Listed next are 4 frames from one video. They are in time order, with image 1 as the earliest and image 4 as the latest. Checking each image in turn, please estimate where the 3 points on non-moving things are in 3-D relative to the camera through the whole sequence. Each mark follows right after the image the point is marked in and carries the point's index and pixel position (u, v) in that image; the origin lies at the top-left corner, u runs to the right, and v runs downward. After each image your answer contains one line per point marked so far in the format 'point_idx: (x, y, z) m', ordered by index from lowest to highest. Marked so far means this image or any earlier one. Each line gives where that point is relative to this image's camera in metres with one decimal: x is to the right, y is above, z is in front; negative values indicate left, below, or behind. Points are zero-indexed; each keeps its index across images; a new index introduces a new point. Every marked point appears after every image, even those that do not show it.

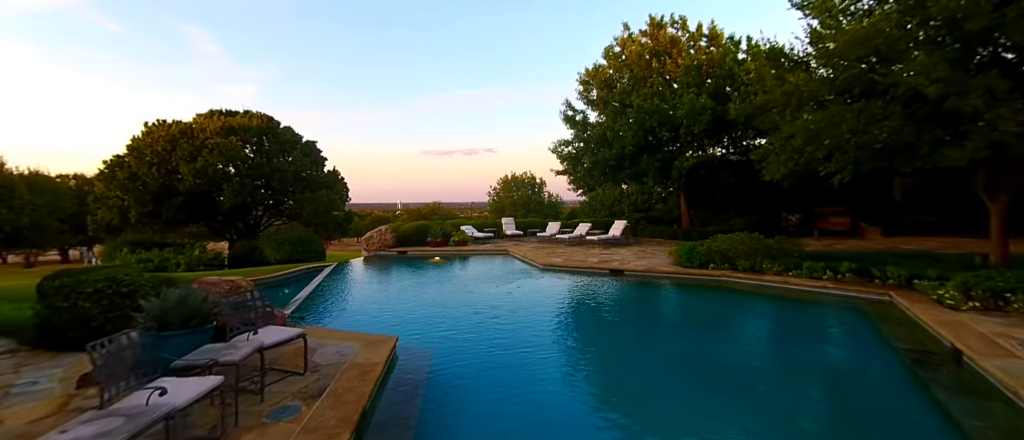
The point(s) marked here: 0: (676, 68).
0: (+6.4, +5.9, +16.9) m
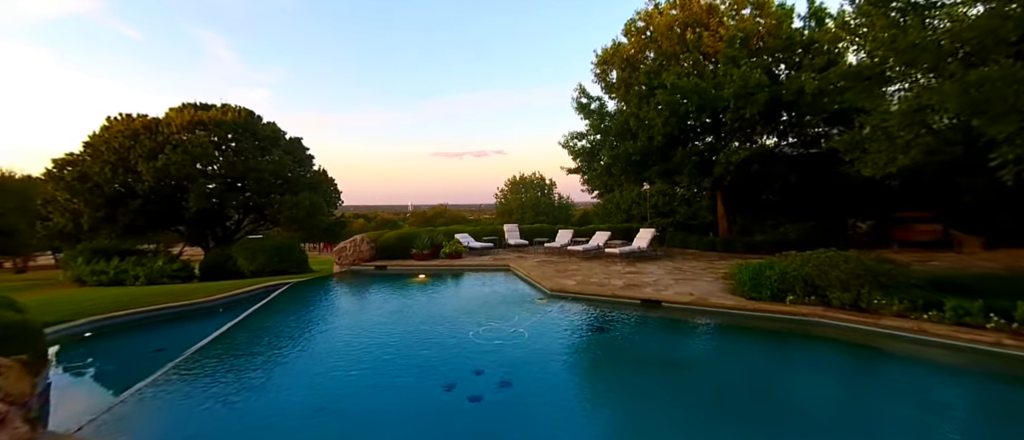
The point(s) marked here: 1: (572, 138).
0: (+6.5, +5.7, +13.8) m
1: (+2.2, +3.1, +16.2) m
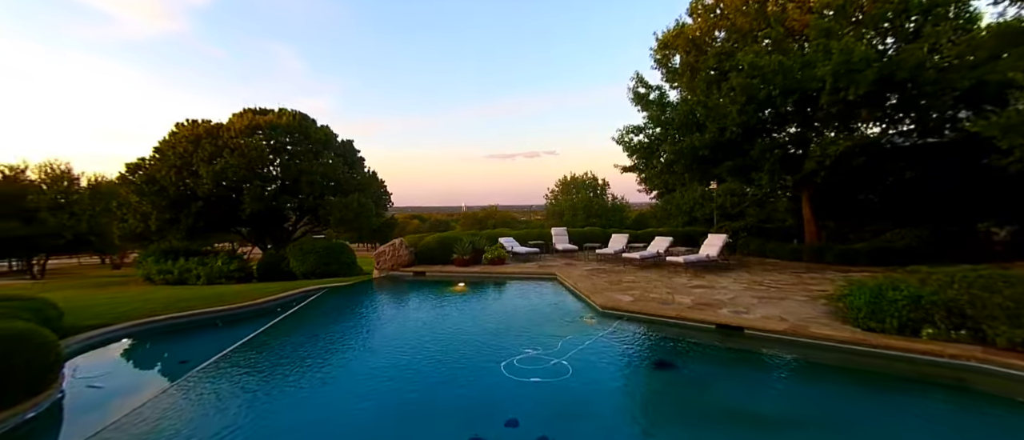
0: (+7.8, +5.6, +11.7) m
1: (+3.9, +3.0, +14.6) m
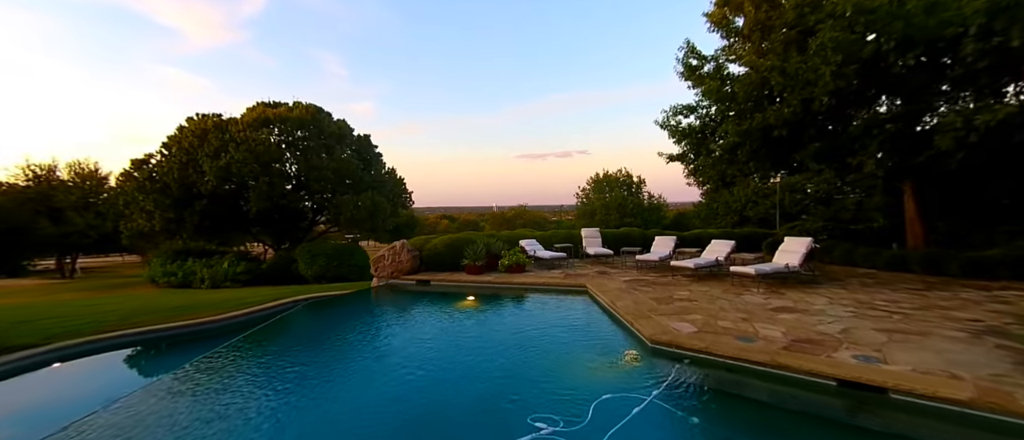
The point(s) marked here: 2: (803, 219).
0: (+8.3, +5.6, +8.9) m
1: (+4.5, +3.0, +12.1) m
2: (+11.4, +0.1, +17.0) m
